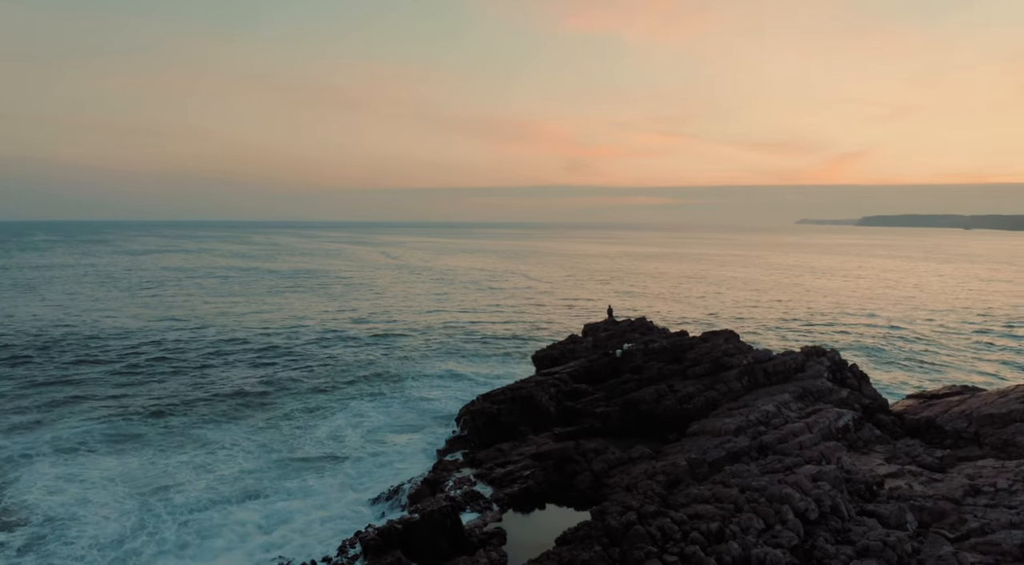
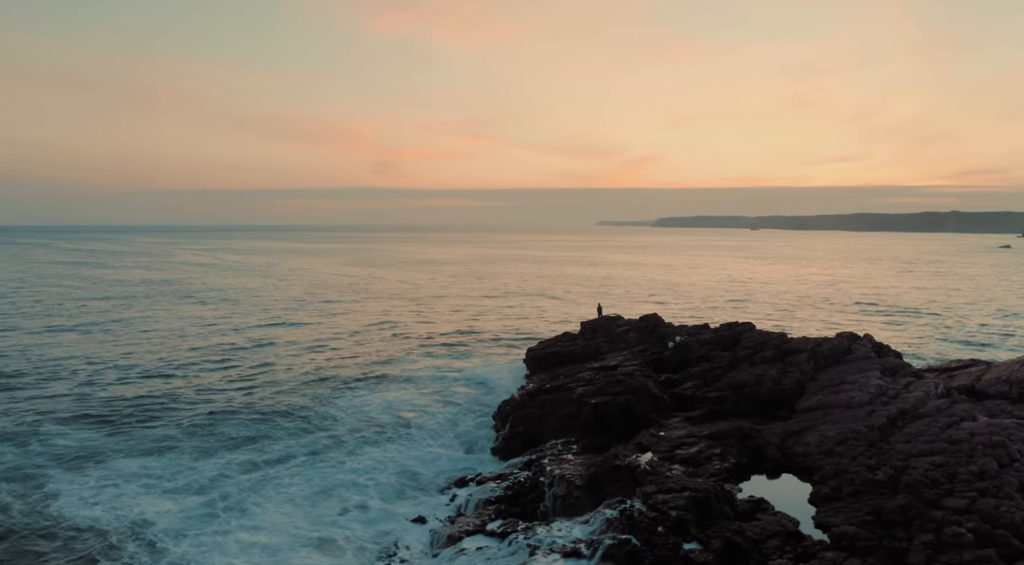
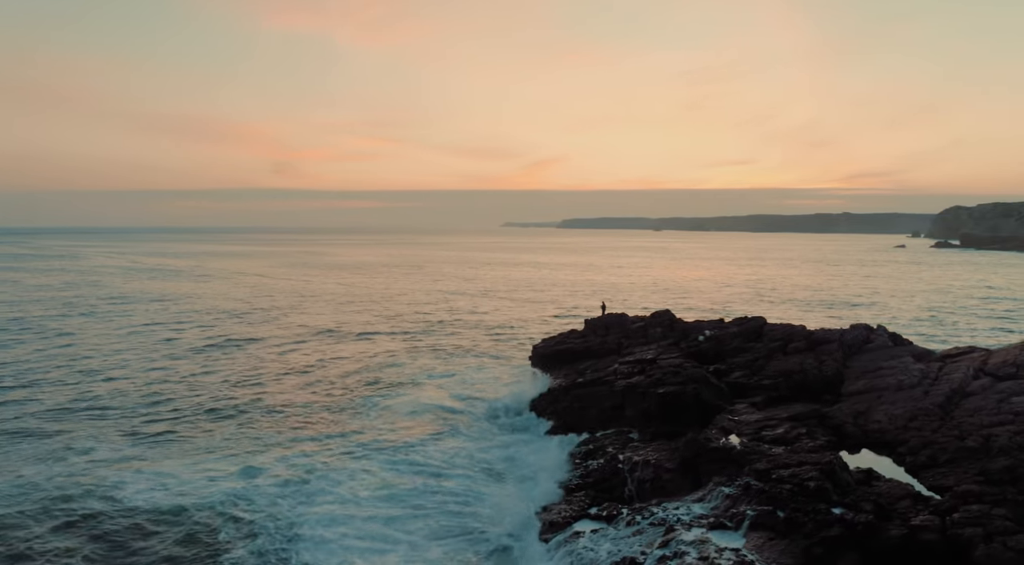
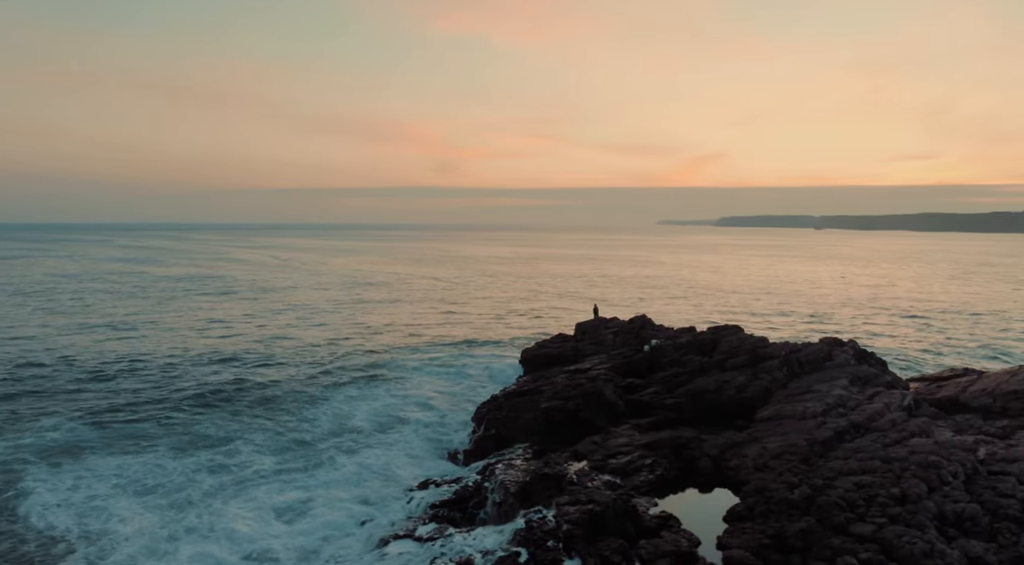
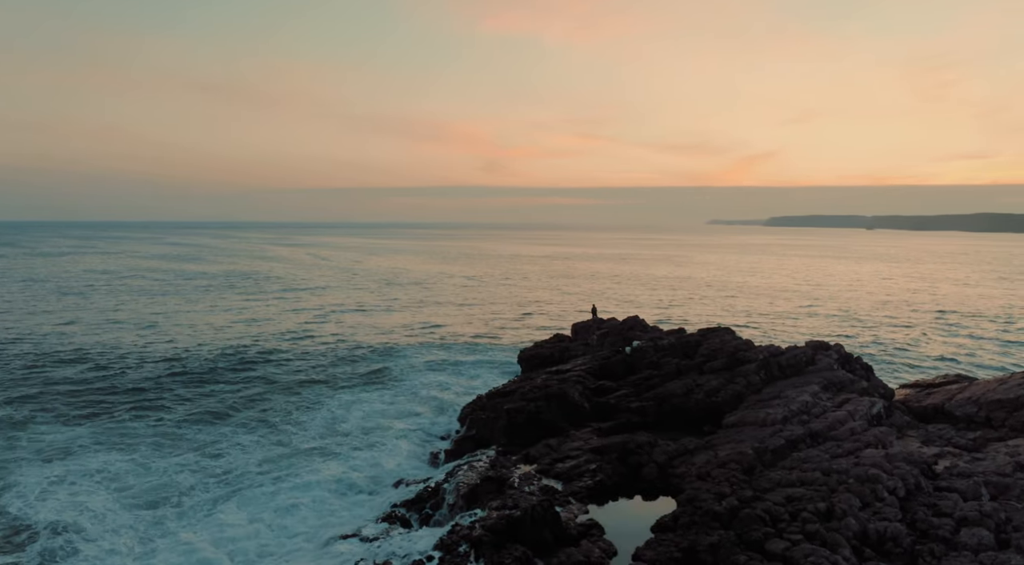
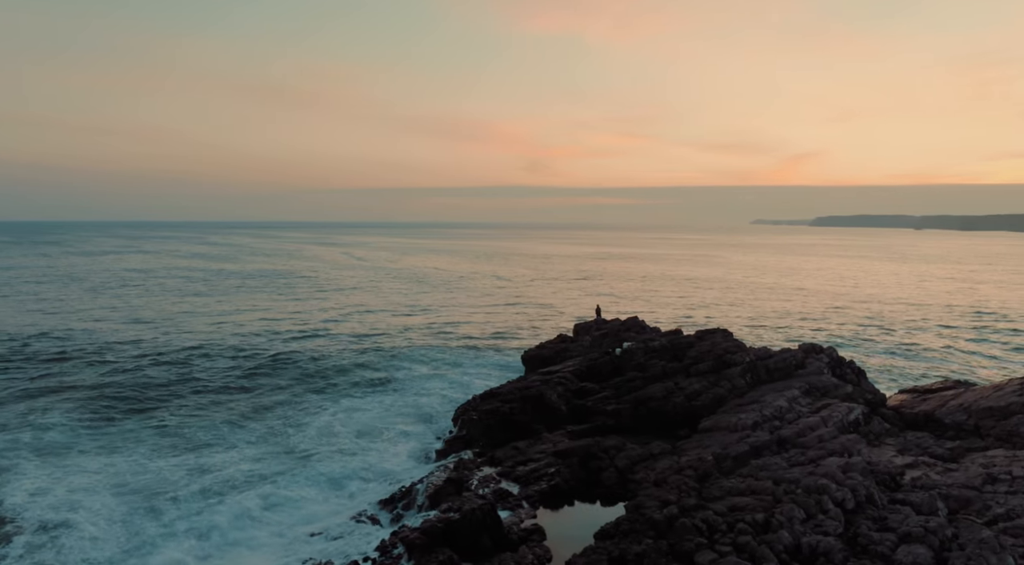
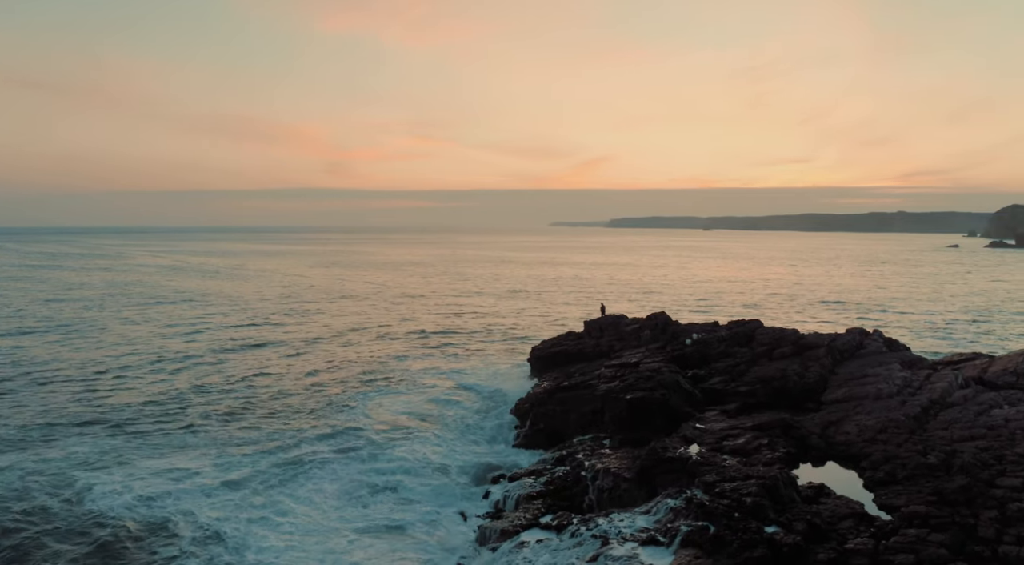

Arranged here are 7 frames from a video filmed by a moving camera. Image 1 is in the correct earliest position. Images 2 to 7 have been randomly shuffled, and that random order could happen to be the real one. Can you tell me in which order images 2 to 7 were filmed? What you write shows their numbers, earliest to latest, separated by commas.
6, 5, 4, 2, 7, 3
